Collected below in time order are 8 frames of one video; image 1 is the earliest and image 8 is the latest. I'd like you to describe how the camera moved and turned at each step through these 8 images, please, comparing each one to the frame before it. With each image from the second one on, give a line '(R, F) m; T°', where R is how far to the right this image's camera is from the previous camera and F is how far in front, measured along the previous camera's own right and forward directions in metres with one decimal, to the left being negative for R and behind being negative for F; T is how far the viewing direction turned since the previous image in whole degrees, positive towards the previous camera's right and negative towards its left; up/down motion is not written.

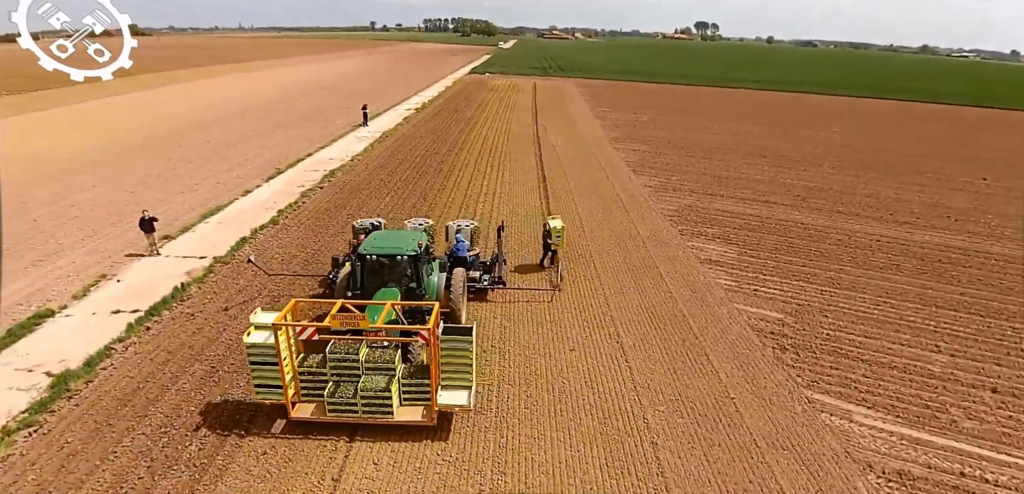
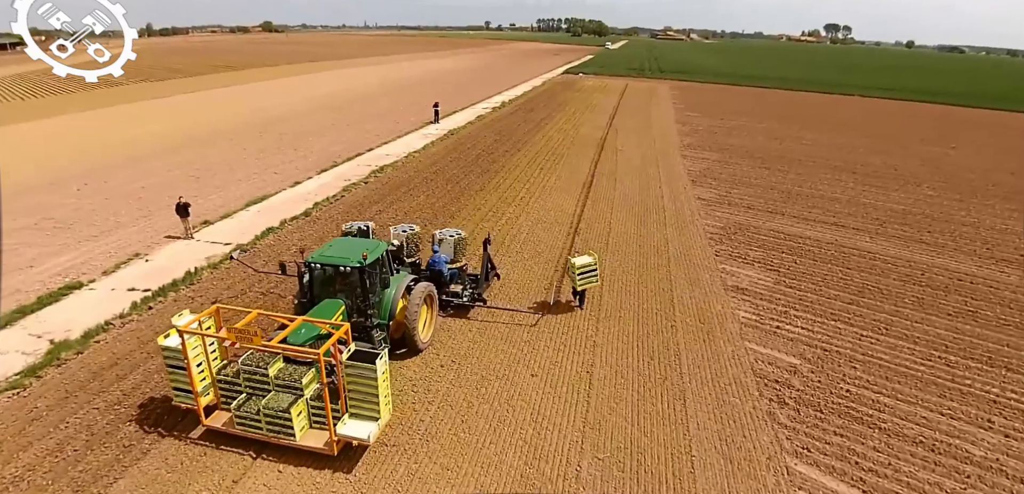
(+1.4, +0.6) m; -8°
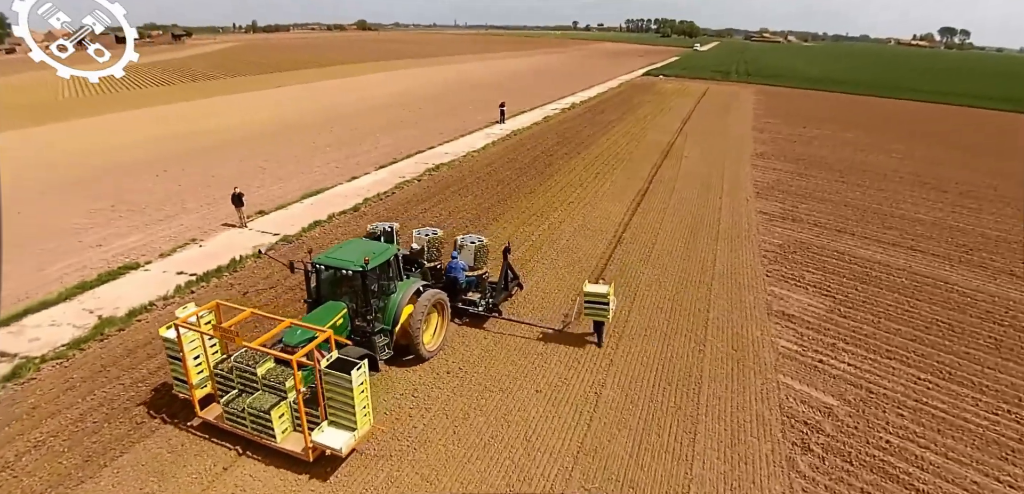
(+0.6, +0.2) m; -7°
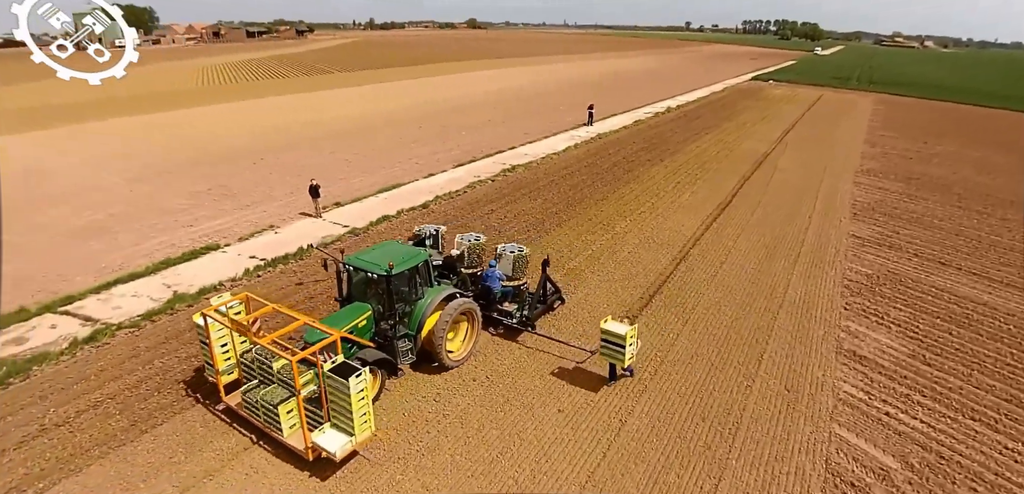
(+0.6, +0.2) m; -9°
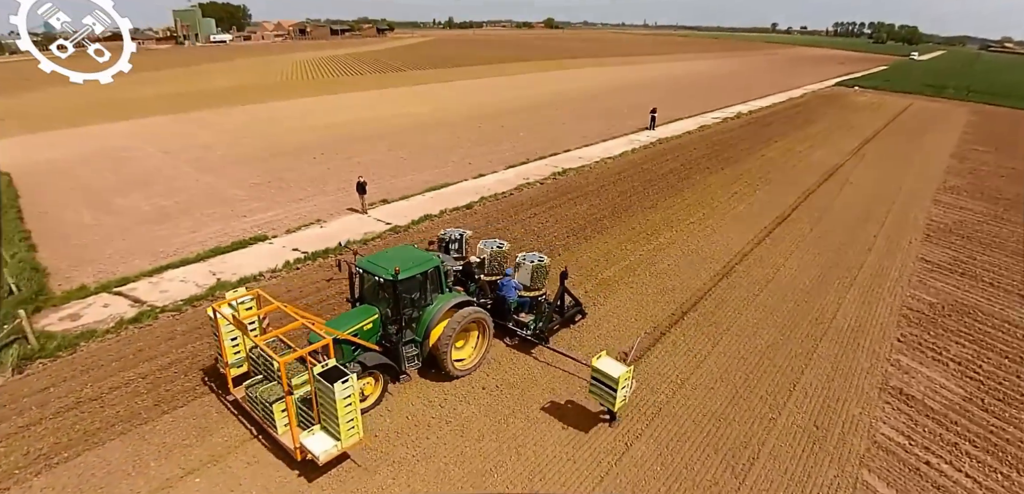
(+0.5, +0.1) m; -6°
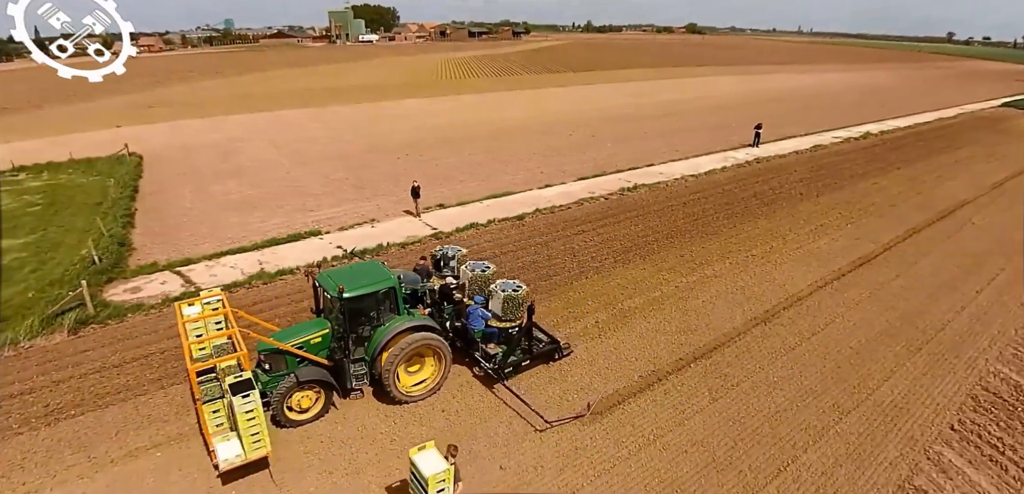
(+1.6, +0.4) m; -11°
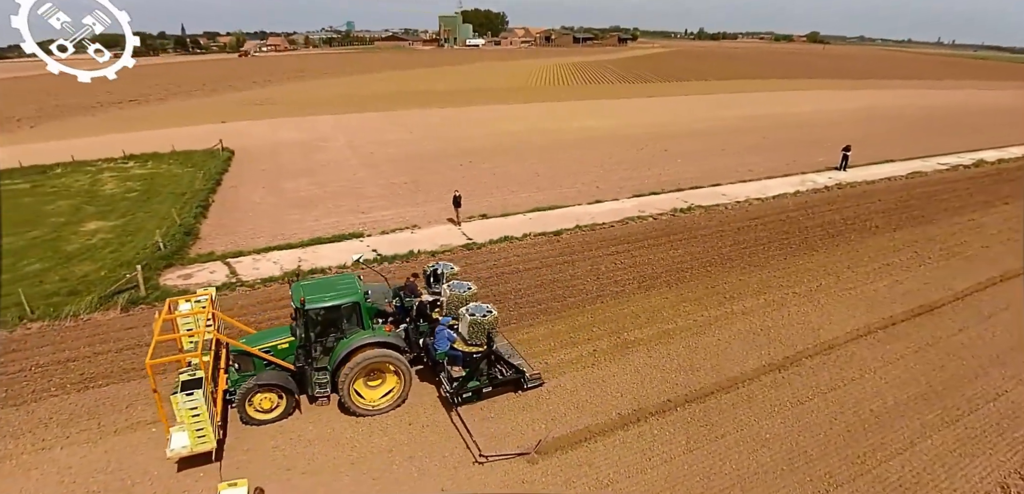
(+1.3, 0.0) m; -9°
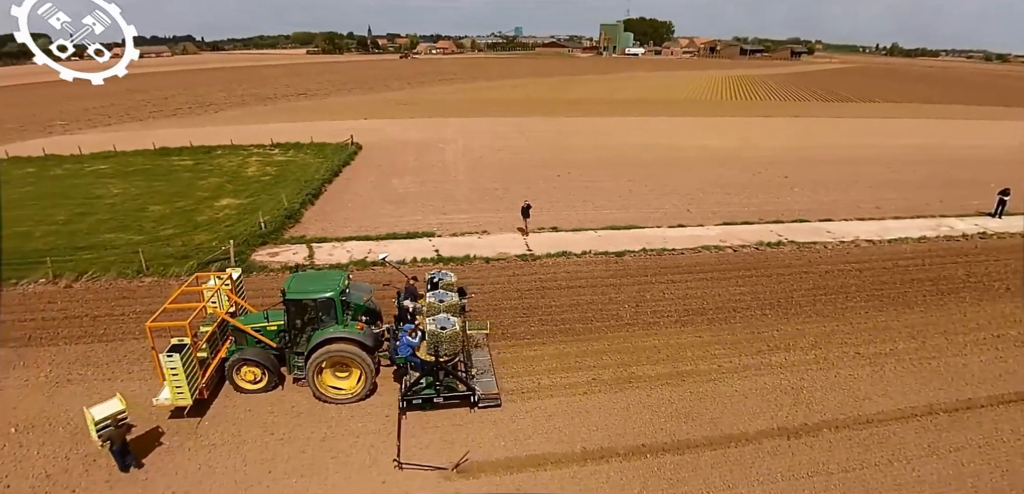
(+2.0, 0.0) m; -14°
